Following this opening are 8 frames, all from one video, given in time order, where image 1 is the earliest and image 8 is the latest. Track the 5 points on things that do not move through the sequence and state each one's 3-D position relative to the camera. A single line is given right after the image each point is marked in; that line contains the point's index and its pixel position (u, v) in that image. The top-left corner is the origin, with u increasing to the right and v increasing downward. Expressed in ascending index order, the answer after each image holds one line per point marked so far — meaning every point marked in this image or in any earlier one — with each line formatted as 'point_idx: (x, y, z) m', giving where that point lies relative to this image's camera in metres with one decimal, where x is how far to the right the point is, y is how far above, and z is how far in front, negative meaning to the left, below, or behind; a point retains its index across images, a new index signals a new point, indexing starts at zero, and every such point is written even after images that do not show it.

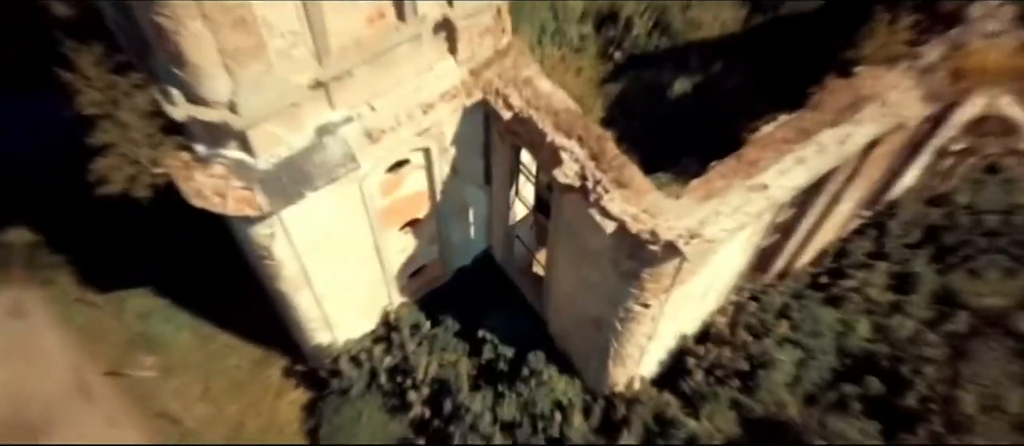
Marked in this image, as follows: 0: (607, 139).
0: (+0.7, +0.6, +6.2) m
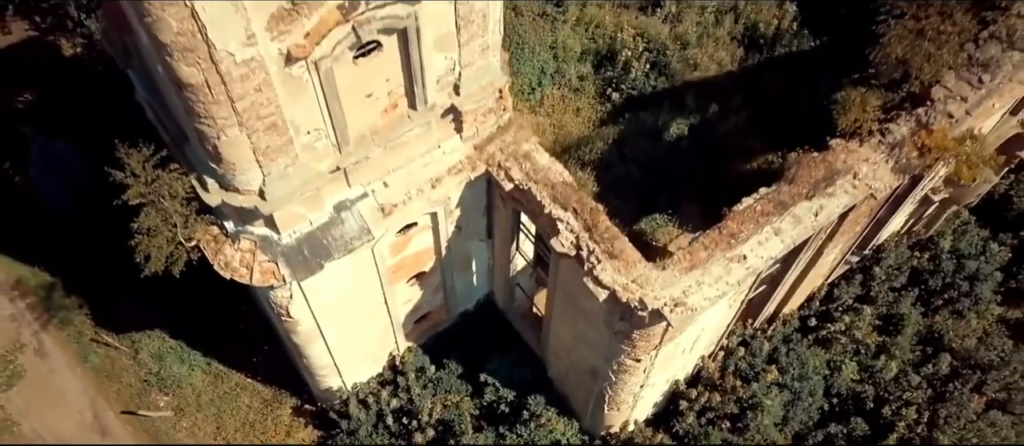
0: (+0.7, +0.1, +6.8) m
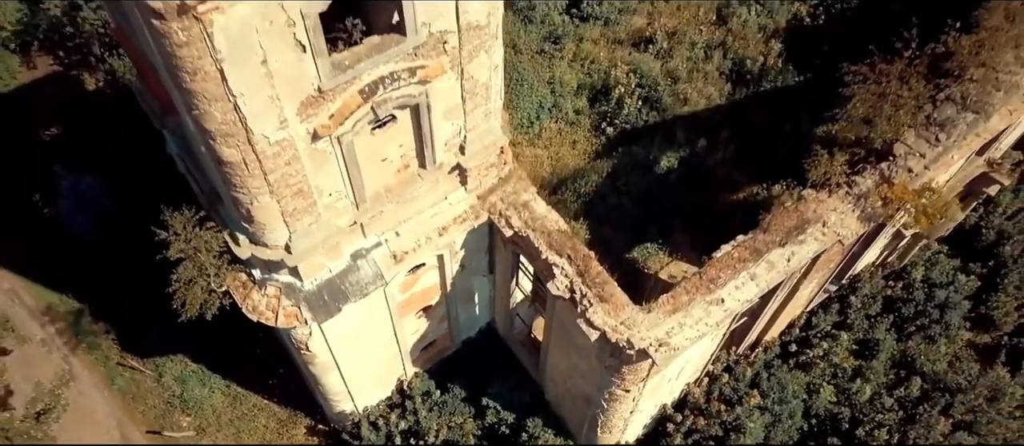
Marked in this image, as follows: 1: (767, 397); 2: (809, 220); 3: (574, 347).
0: (+0.7, -0.3, +7.5) m
1: (+2.9, -2.0, +10.4) m
2: (+2.5, 0.0, +7.6) m
3: (+0.6, -1.1, +8.2) m
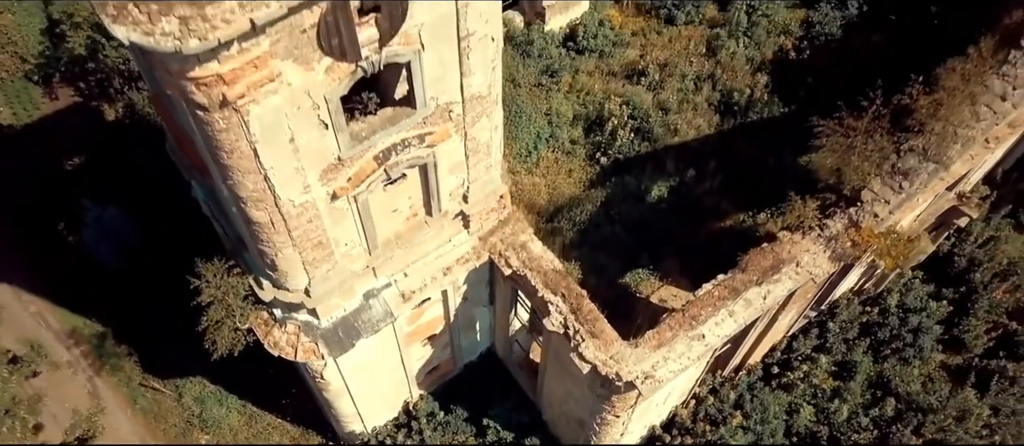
0: (+0.7, -0.7, +8.2) m
1: (+2.9, -2.3, +11.0) m
2: (+2.5, -0.3, +8.3) m
3: (+0.5, -1.5, +8.8) m
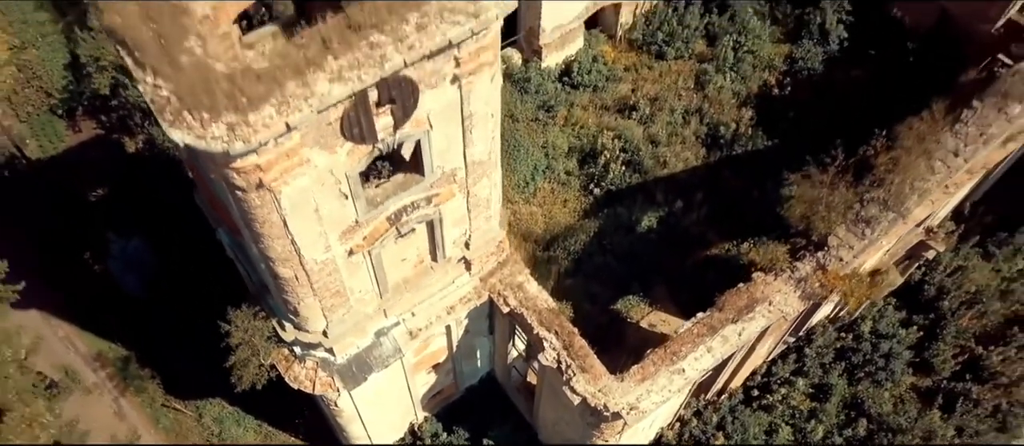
0: (+0.6, -1.1, +9.0) m
1: (+2.9, -2.8, +11.9) m
2: (+2.4, -0.8, +9.1) m
3: (+0.5, -1.9, +9.7) m
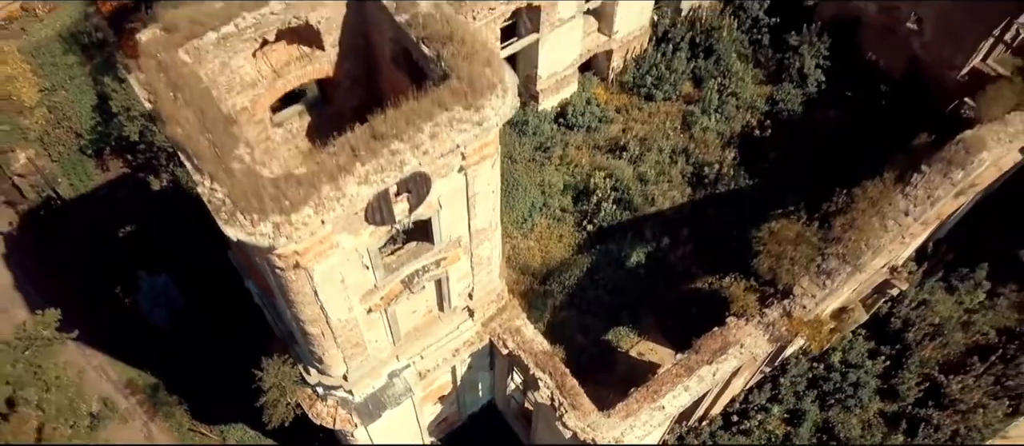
0: (+0.6, -1.7, +10.1) m
1: (+2.8, -3.3, +13.0) m
2: (+2.4, -1.3, +10.2) m
3: (+0.5, -2.5, +10.7) m
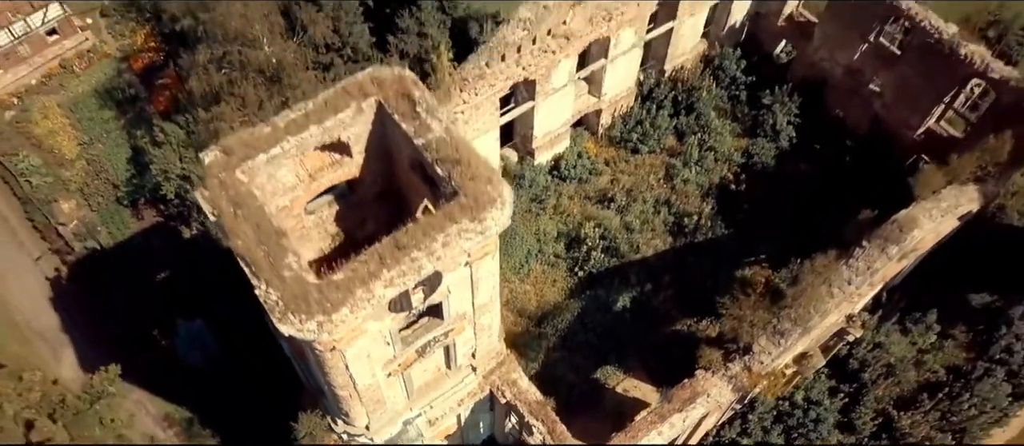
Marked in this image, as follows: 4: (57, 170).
0: (+0.6, -2.5, +11.7) m
1: (+2.8, -4.2, +14.6) m
2: (+2.4, -2.2, +11.8) m
3: (+0.5, -3.4, +12.4) m
4: (-8.7, +1.0, +17.5) m
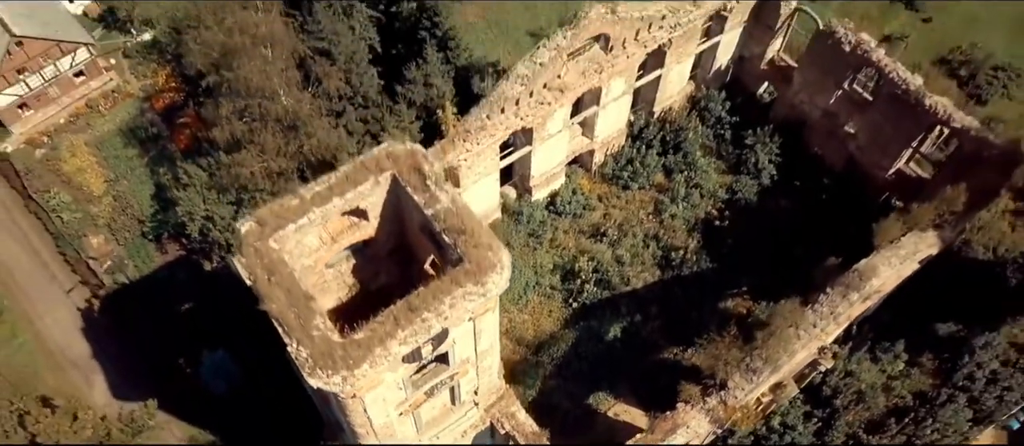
0: (+0.6, -3.2, +13.0) m
1: (+2.8, -4.9, +15.8) m
2: (+2.4, -2.9, +13.1) m
3: (+0.4, -4.1, +13.6) m
4: (-8.7, +0.3, +18.7) m
